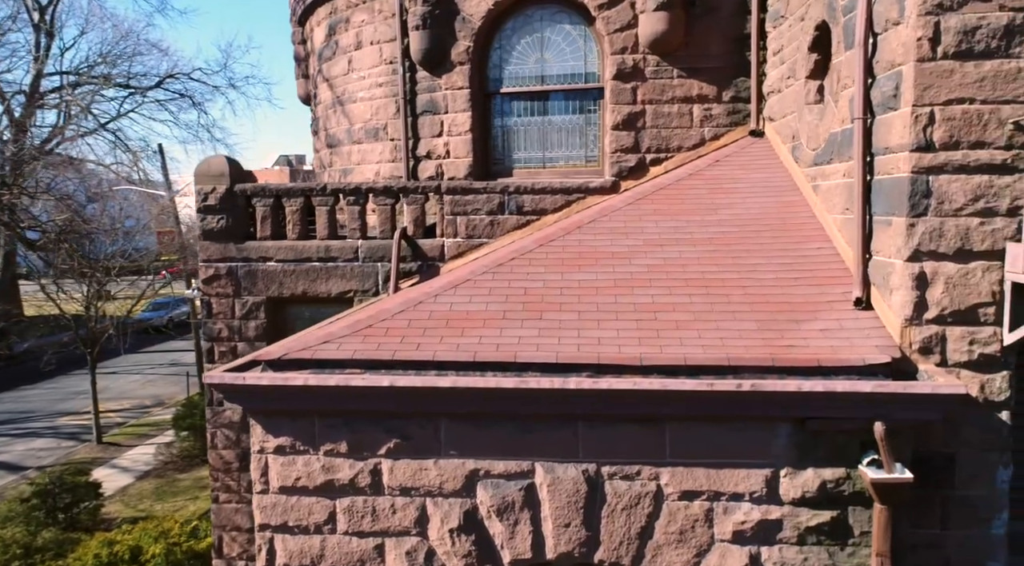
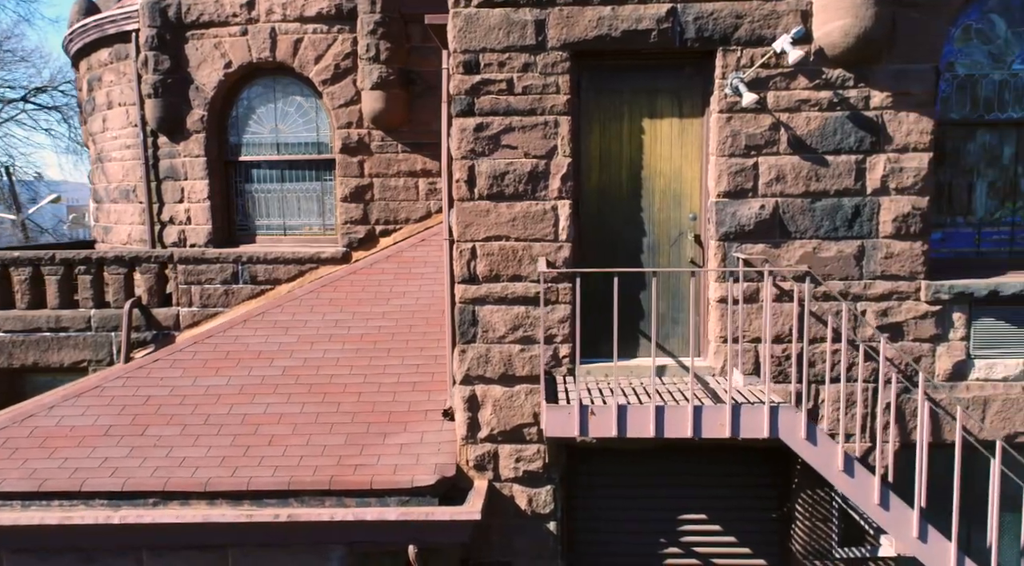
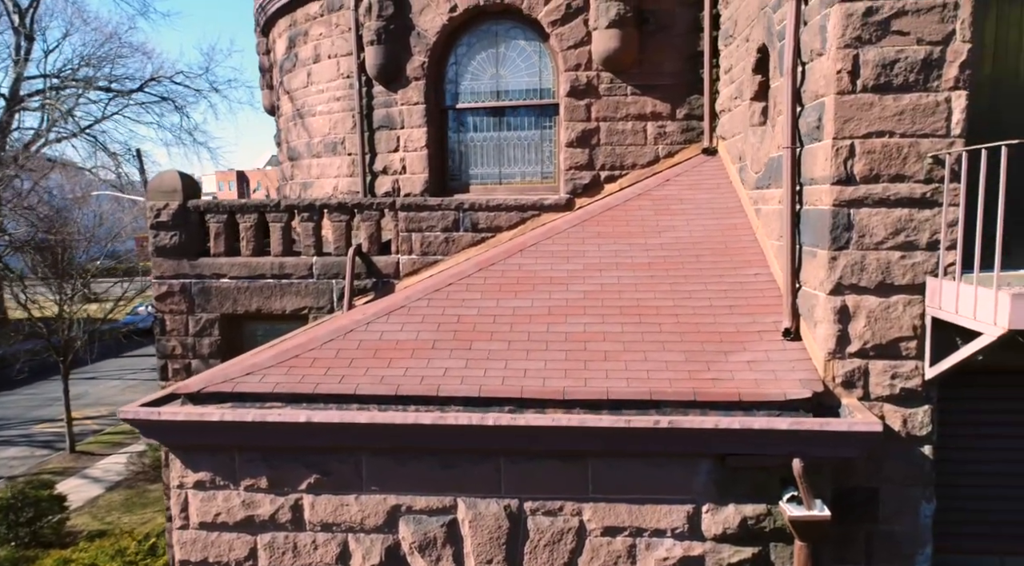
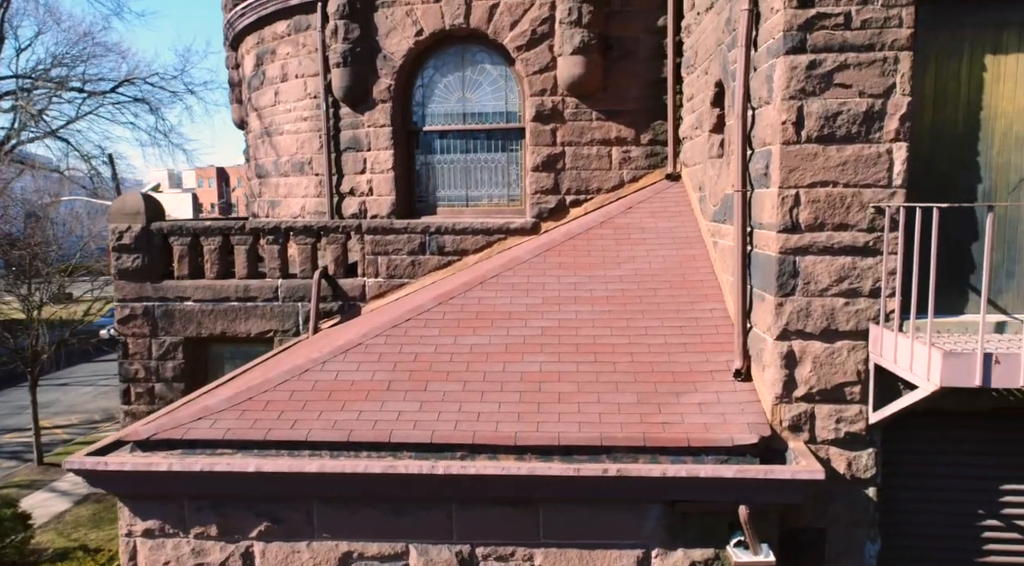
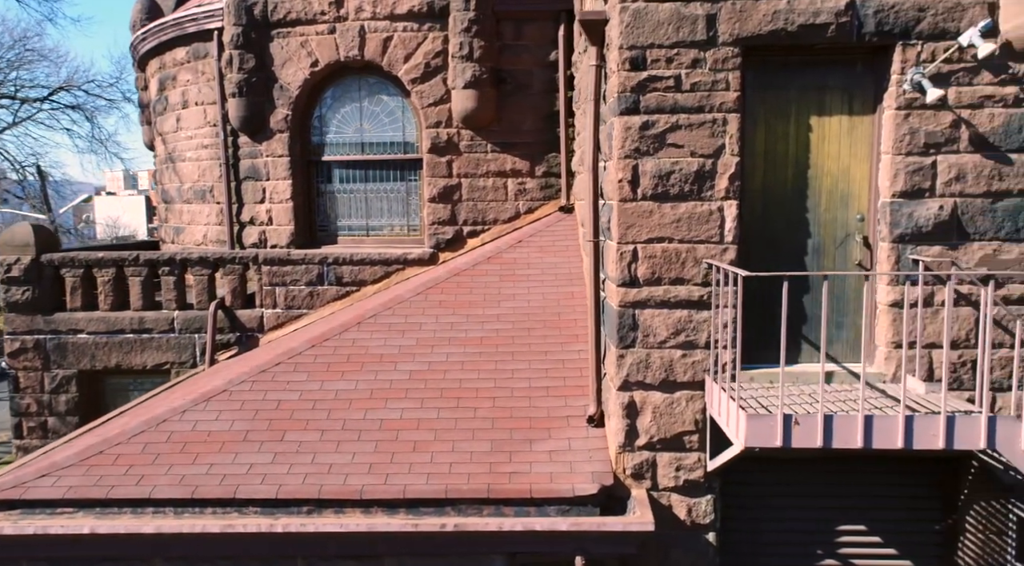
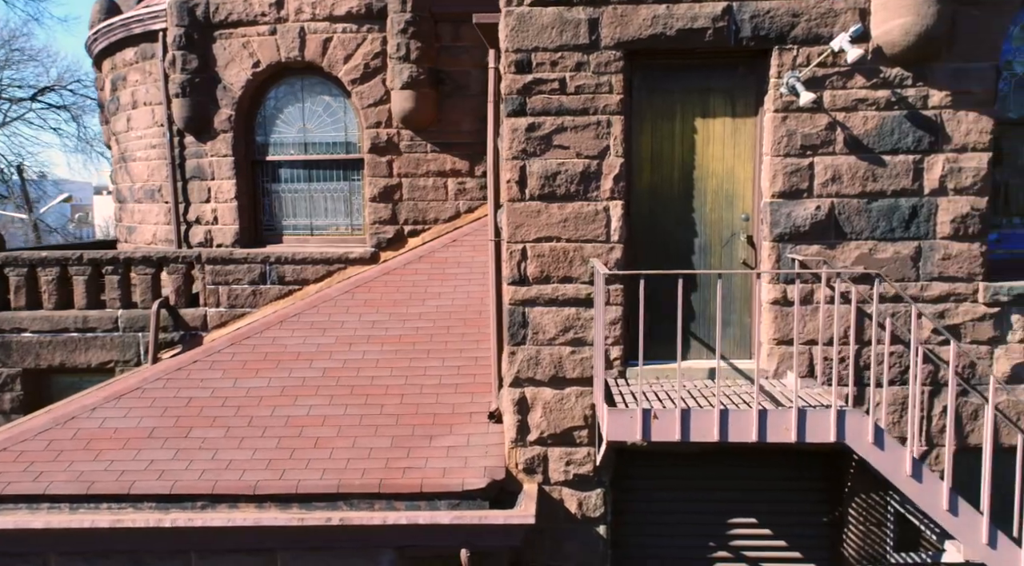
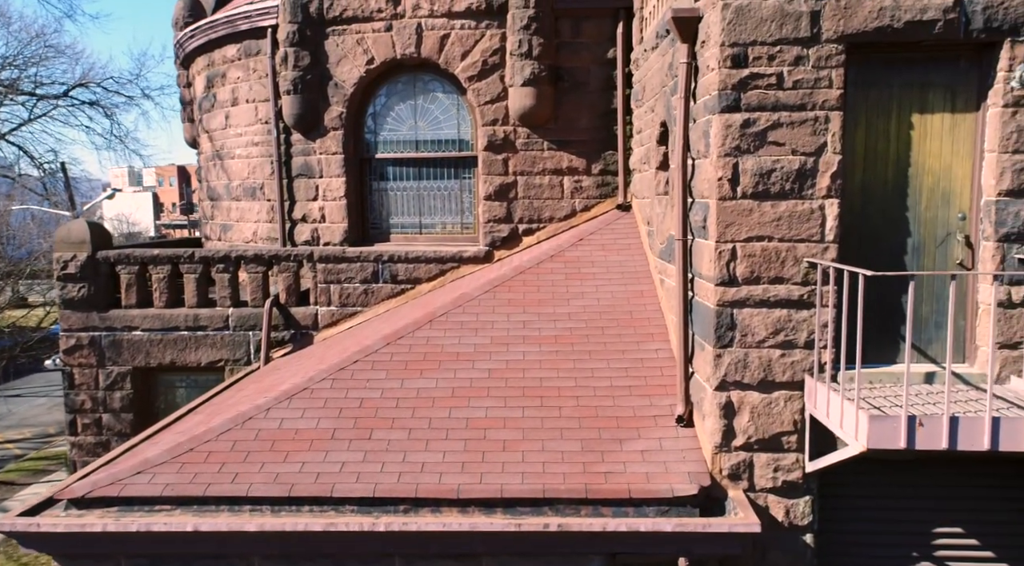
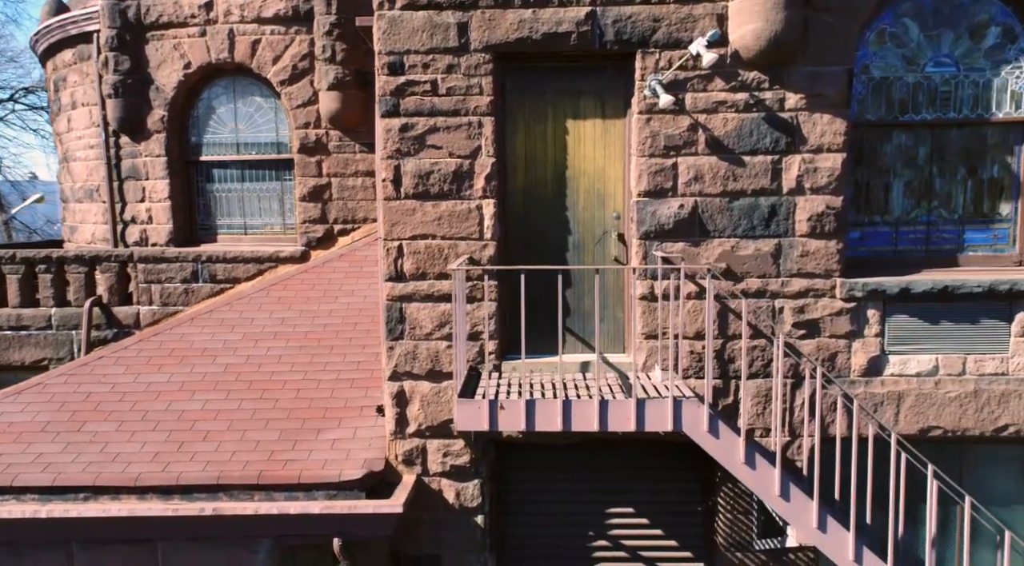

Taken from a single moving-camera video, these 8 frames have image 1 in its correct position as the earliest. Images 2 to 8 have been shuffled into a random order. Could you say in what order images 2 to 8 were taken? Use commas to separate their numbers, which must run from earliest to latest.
3, 4, 7, 5, 6, 2, 8
